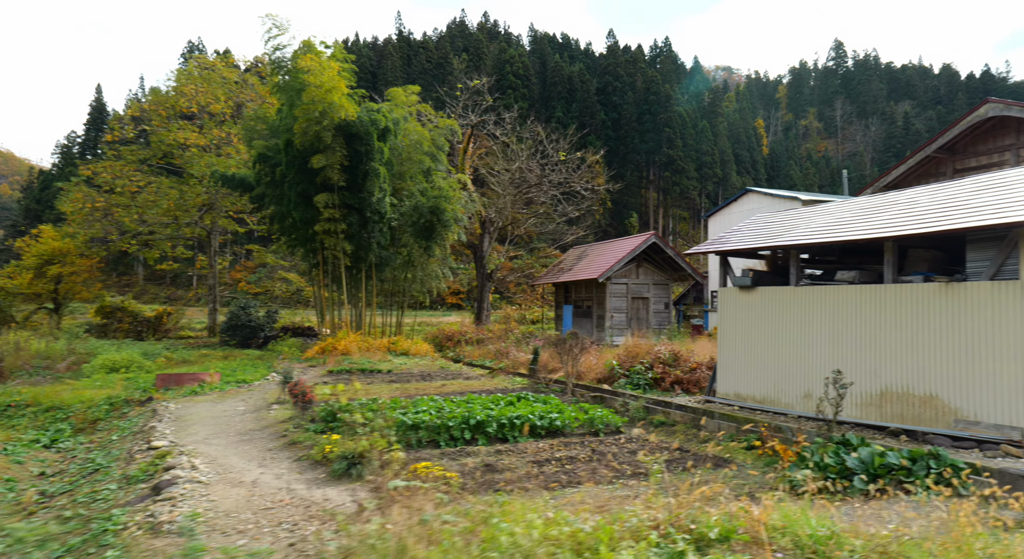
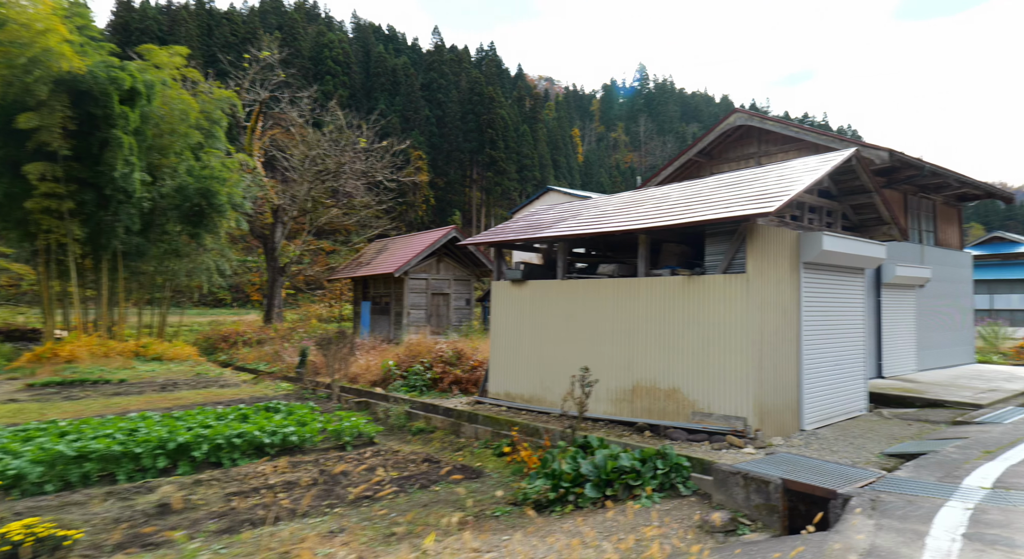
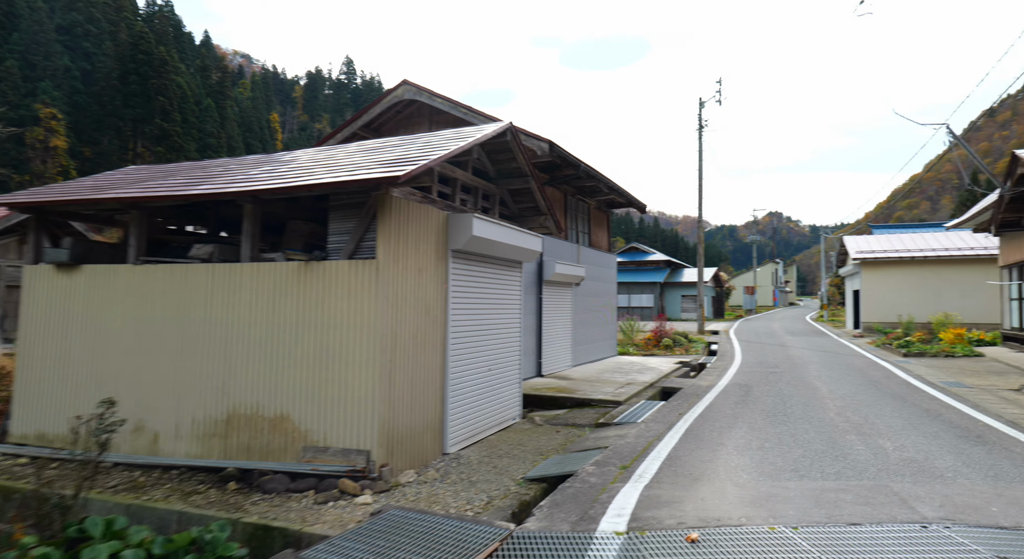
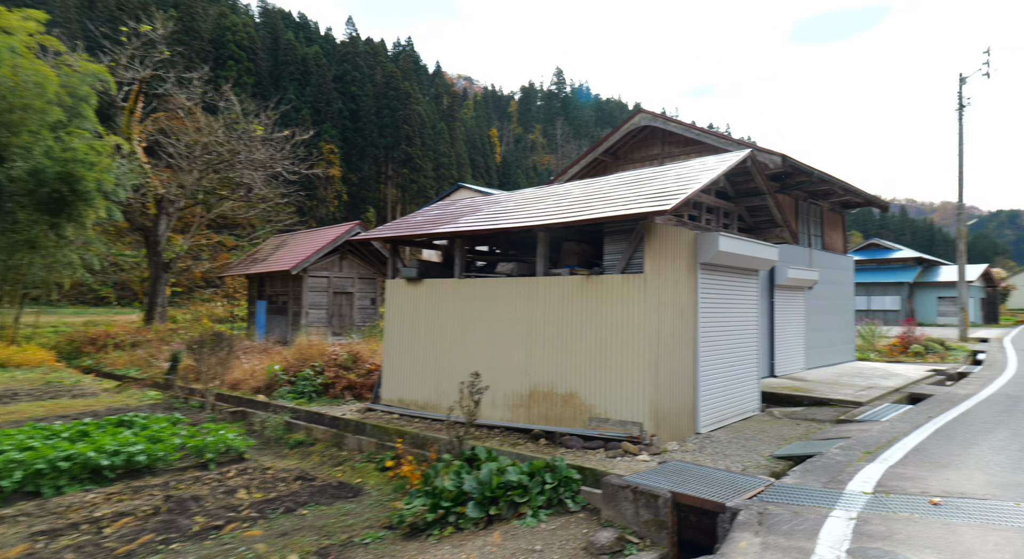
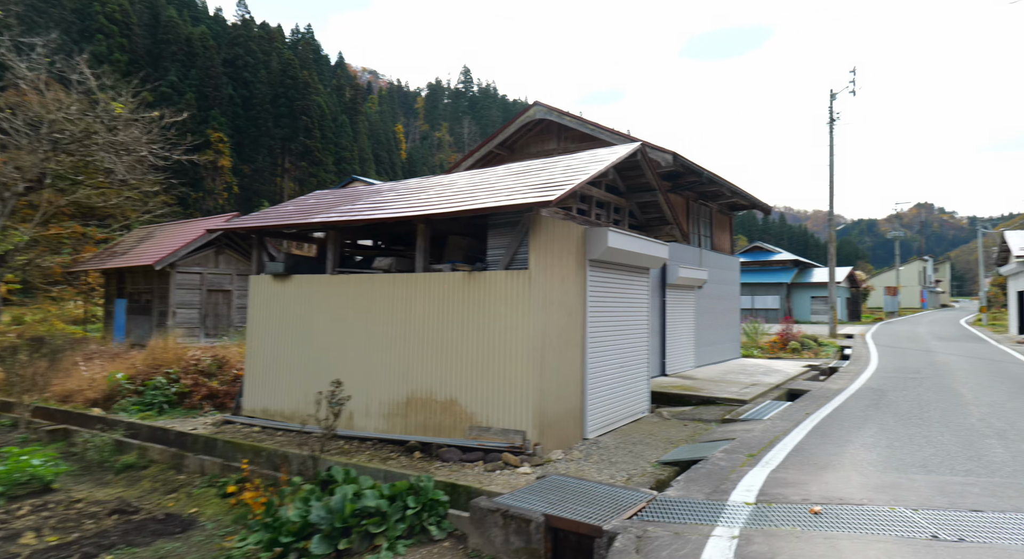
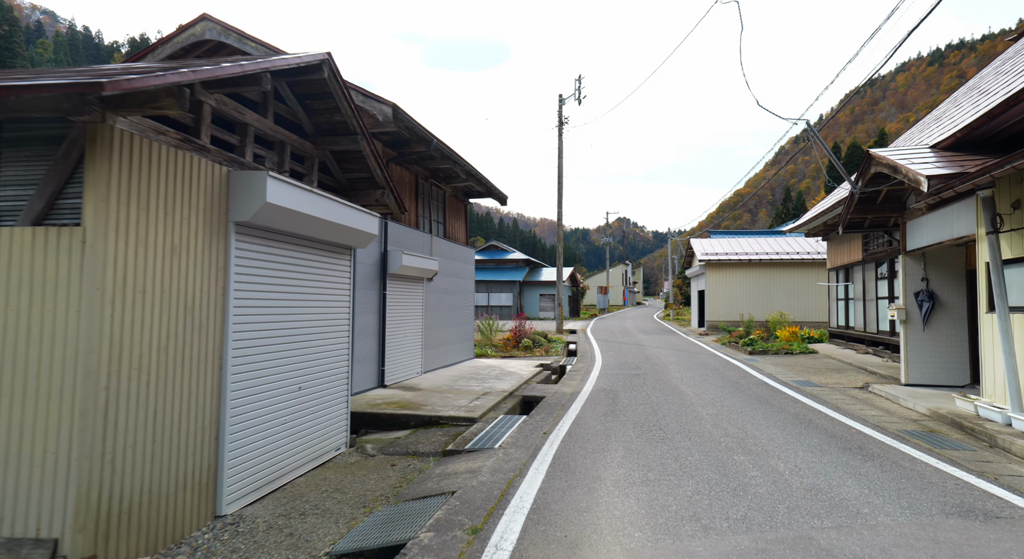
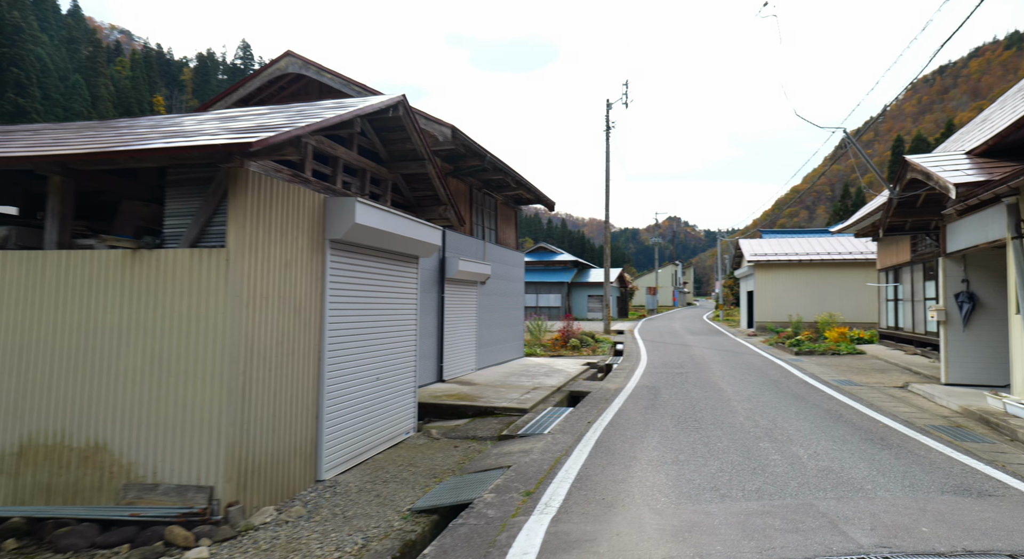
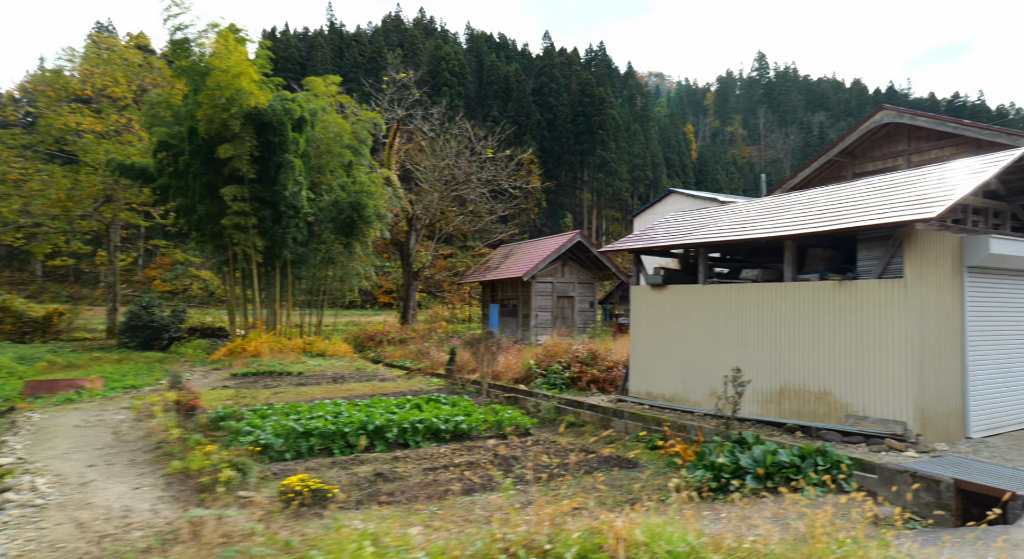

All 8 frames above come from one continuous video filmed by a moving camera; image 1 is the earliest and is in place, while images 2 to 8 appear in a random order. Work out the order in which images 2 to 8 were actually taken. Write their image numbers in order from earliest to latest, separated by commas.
8, 2, 4, 5, 3, 7, 6
